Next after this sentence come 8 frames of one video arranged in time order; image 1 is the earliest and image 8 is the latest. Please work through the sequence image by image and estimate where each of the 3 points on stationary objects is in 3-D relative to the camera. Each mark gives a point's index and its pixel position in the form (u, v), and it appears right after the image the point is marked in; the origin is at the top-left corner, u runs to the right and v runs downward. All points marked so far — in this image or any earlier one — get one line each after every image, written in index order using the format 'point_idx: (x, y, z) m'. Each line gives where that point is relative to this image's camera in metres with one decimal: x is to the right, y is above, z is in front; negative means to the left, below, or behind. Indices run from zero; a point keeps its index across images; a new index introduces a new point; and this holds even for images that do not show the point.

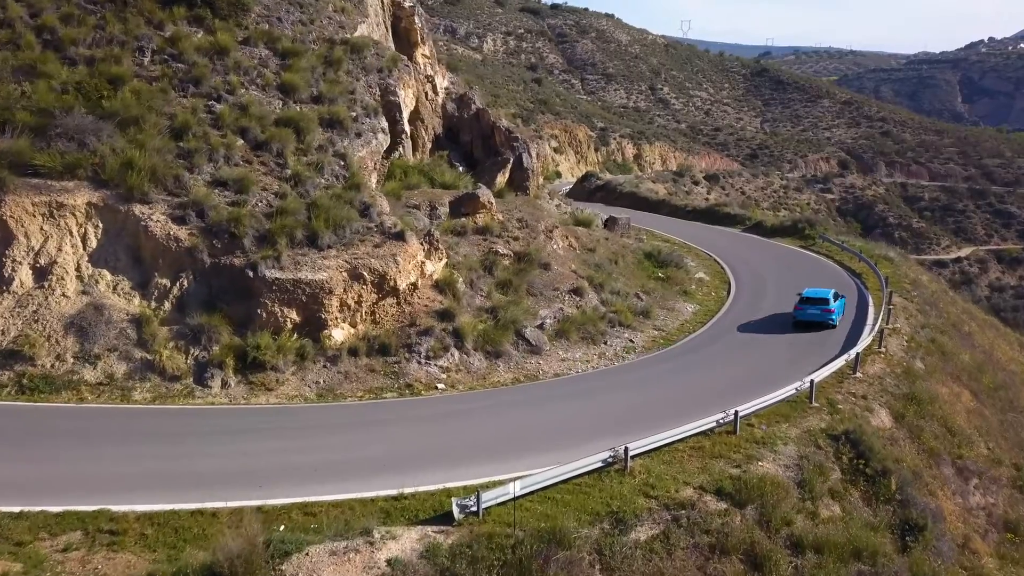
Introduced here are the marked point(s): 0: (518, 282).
0: (0.0, 0.0, +9.2) m
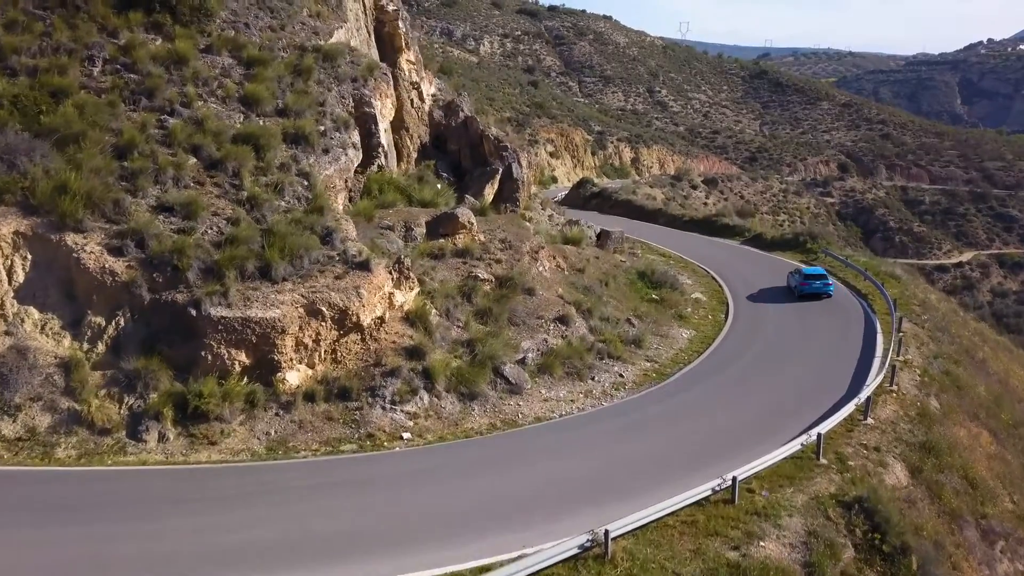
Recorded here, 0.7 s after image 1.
0: (-0.1, -0.2, +8.5) m
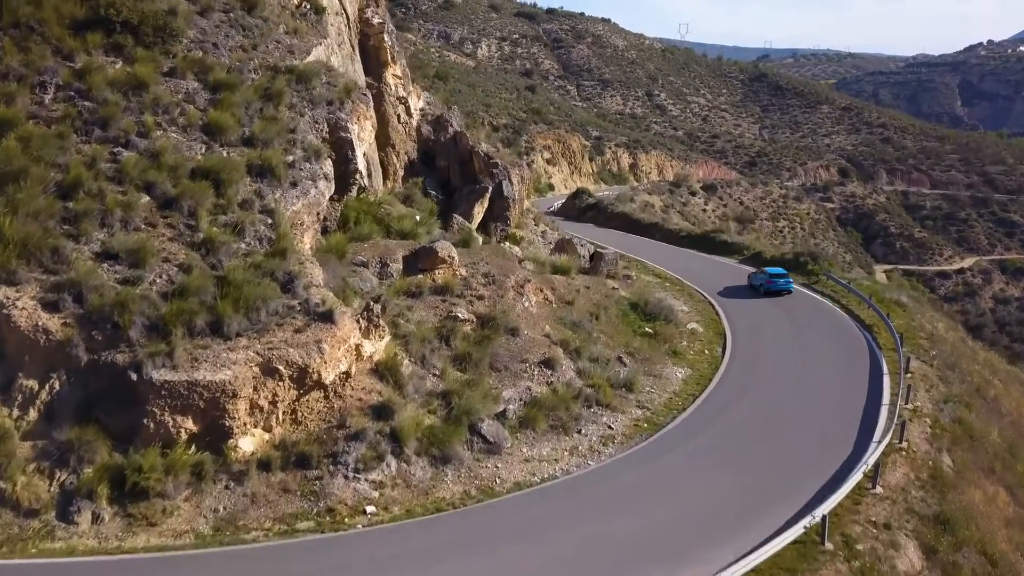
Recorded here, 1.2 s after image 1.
0: (-0.2, -0.5, +7.9) m
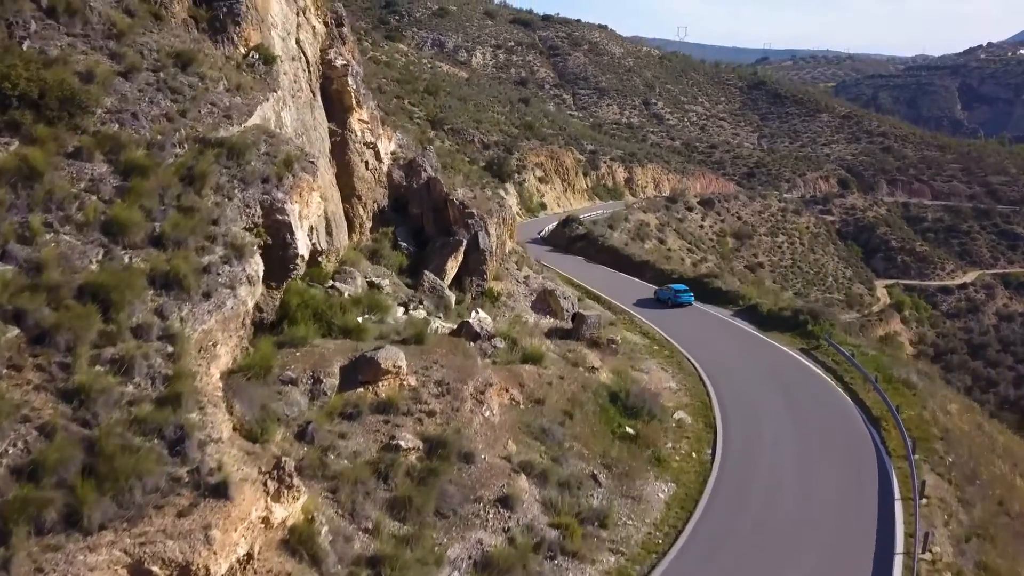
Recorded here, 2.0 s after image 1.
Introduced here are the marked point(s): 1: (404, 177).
0: (-0.5, -1.2, +6.8) m
1: (-1.4, +1.5, +15.8) m
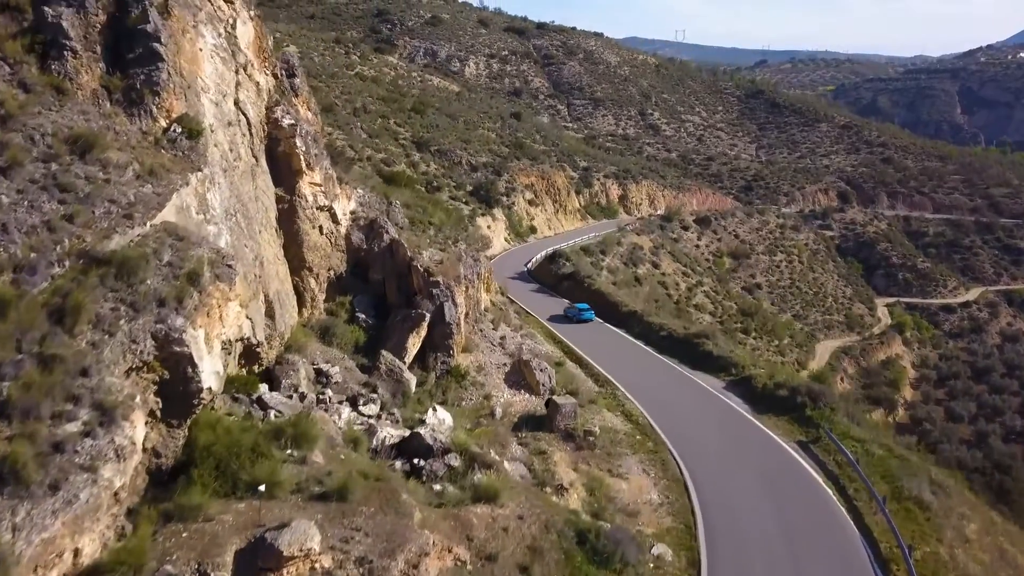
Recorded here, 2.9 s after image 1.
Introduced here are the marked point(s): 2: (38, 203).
0: (-0.9, -2.1, +5.4) m
1: (-1.8, +0.6, +14.4) m
2: (-3.1, +0.5, +7.7) m
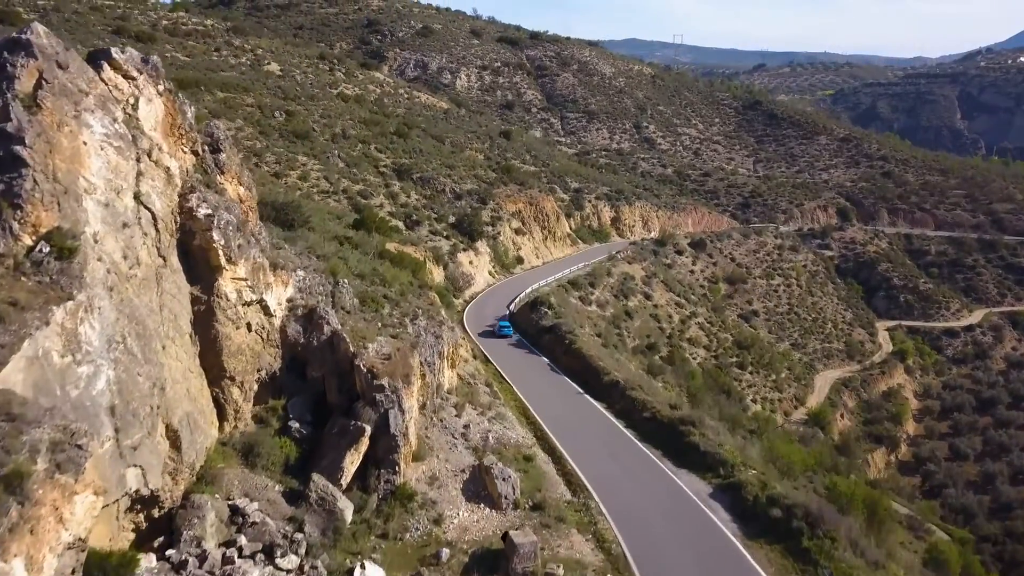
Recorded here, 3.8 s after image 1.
0: (-1.3, -3.2, +3.7) m
1: (-2.3, -0.5, +12.7) m
2: (-3.6, -0.5, +6.0) m
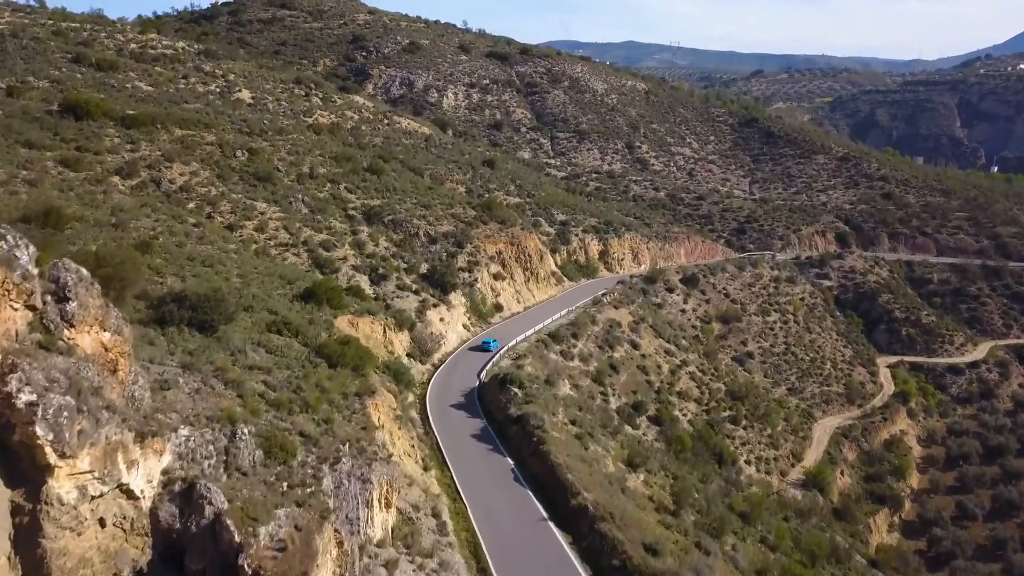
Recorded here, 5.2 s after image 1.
0: (-2.0, -4.6, +1.3) m
1: (-2.9, -2.0, +10.3) m
2: (-4.2, -2.0, +3.6) m
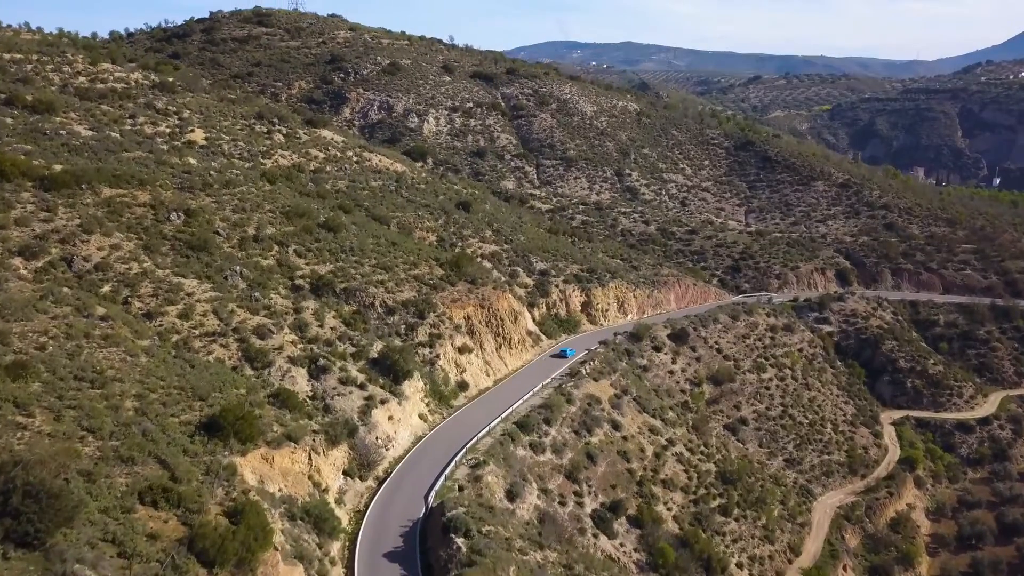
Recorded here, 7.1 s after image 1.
0: (-2.9, -6.8, -2.4) m
1: (-3.8, -4.1, +6.6) m
2: (-5.1, -4.2, -0.1) m
